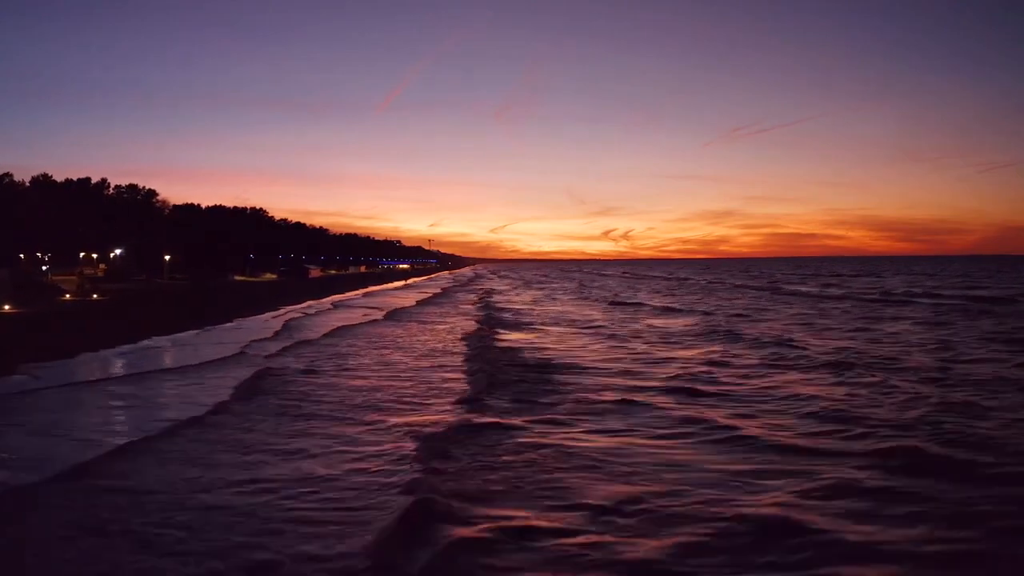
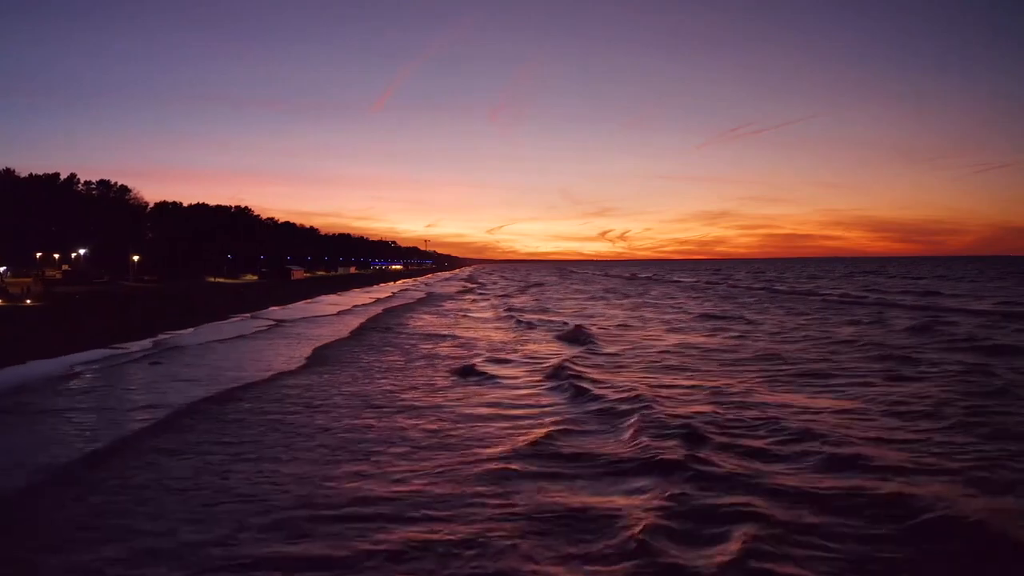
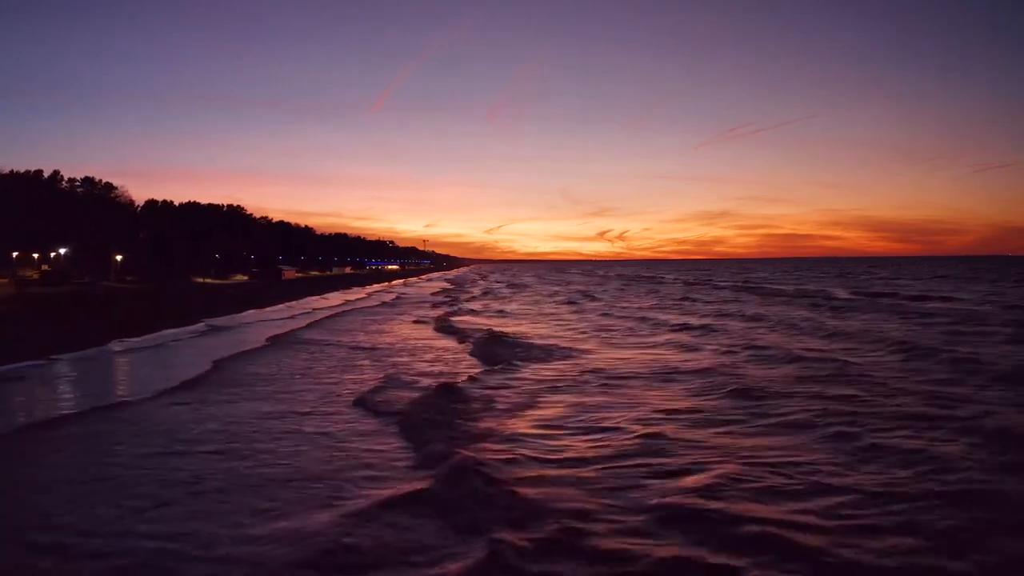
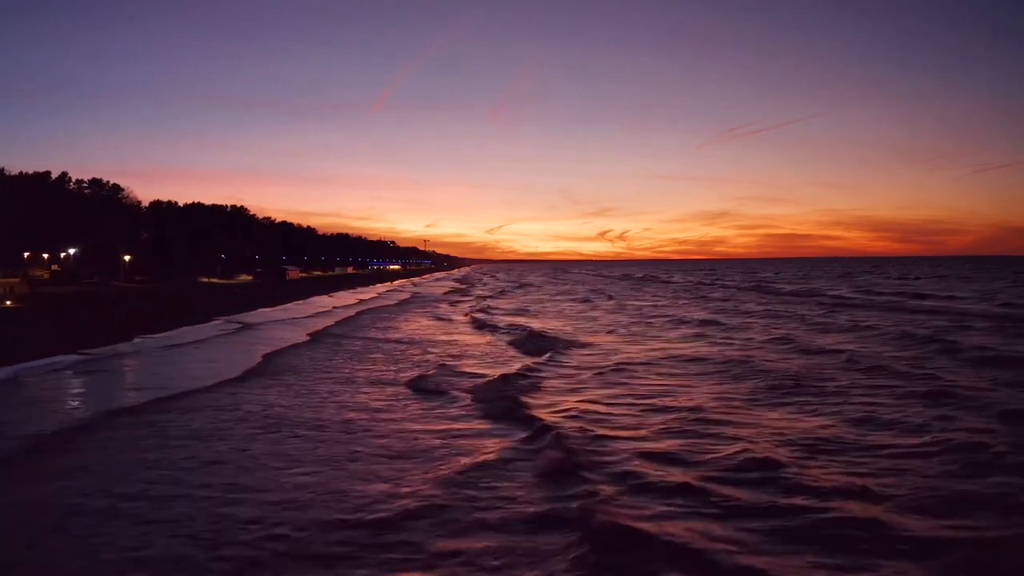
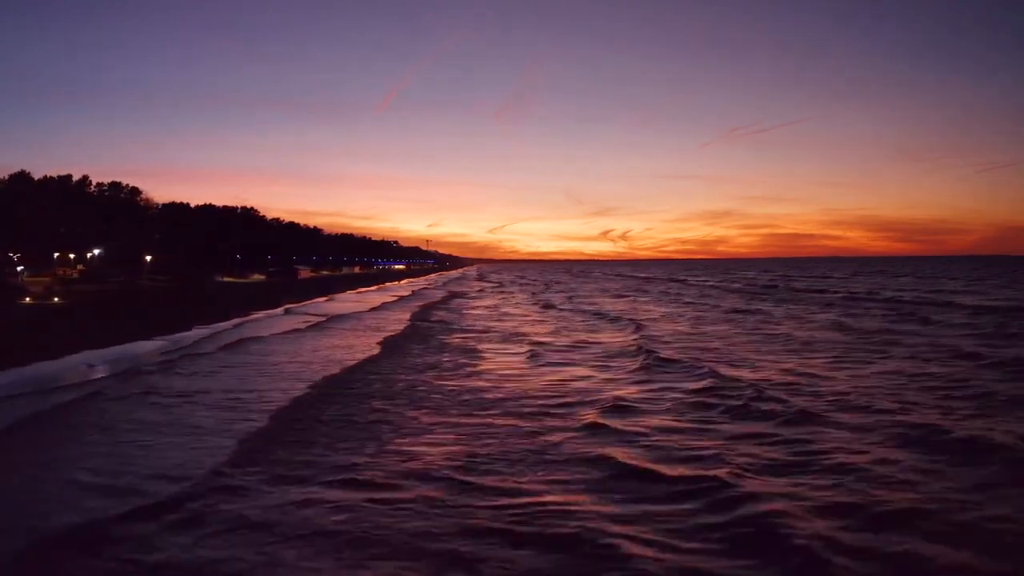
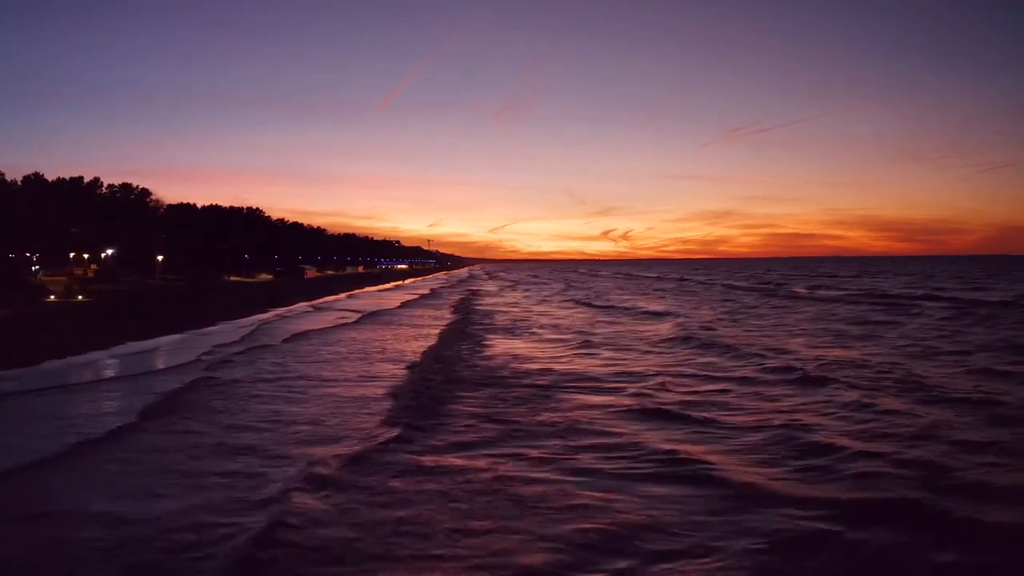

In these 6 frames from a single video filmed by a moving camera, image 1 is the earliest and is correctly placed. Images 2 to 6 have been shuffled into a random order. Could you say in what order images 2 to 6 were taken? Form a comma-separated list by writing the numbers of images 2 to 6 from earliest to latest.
6, 5, 2, 4, 3
